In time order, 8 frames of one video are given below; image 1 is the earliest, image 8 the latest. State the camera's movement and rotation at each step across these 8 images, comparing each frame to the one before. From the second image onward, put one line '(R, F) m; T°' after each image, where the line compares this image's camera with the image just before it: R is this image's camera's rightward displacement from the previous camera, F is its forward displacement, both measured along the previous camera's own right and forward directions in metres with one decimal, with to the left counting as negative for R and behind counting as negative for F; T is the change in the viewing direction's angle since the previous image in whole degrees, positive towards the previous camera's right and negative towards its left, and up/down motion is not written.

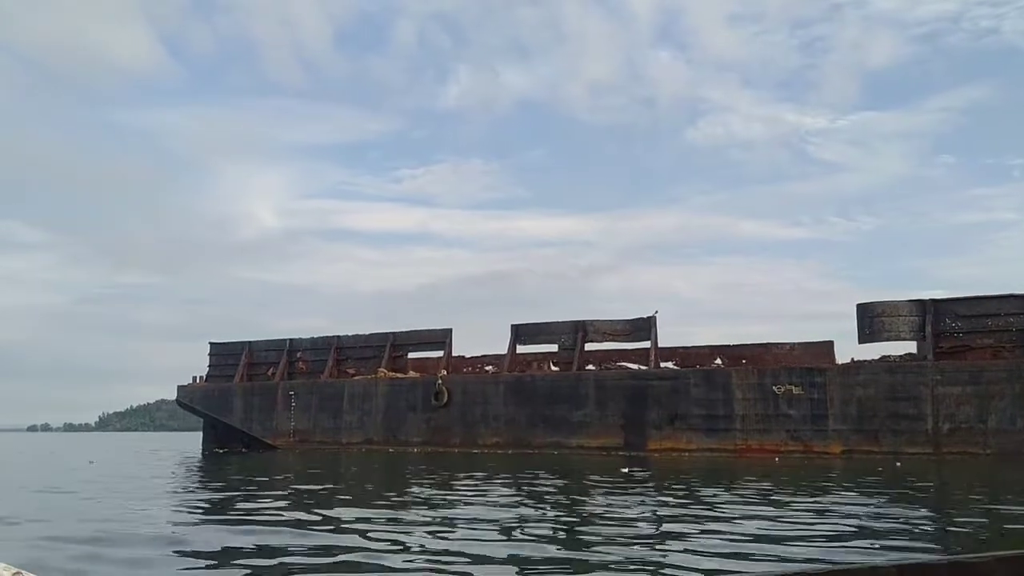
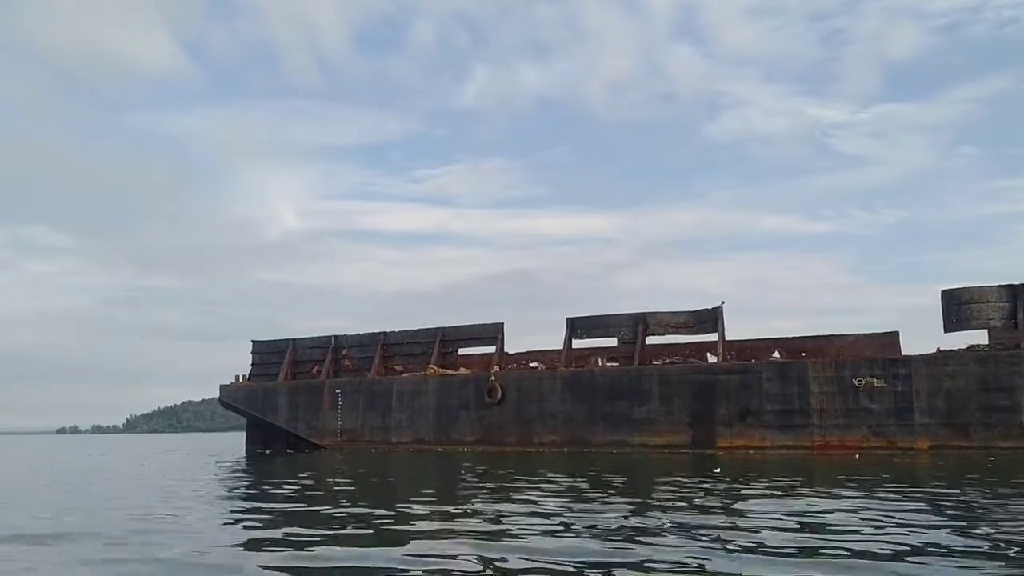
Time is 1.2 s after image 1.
(-0.8, +0.7) m; -1°
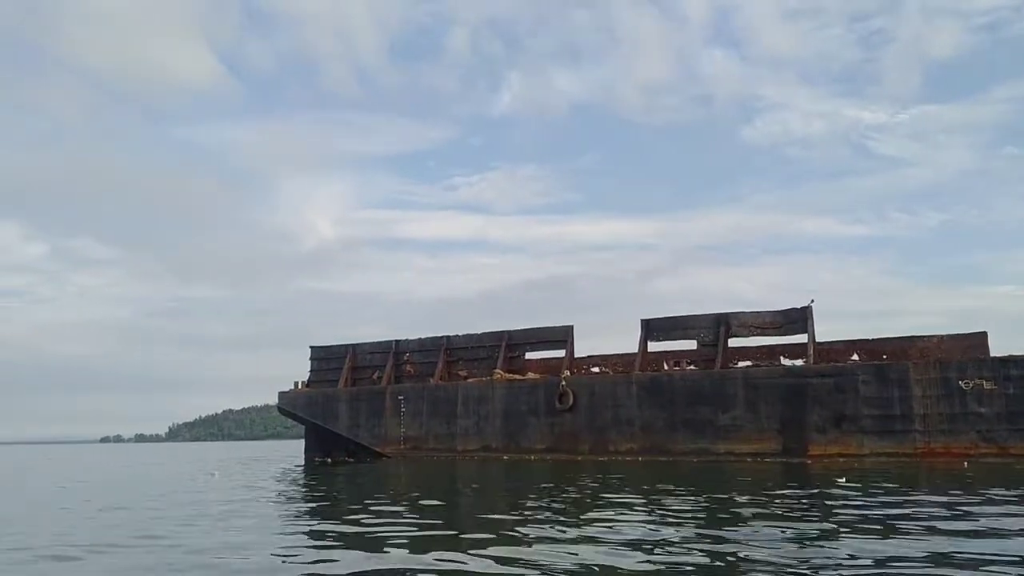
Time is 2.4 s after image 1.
(-0.8, +0.7) m; -2°
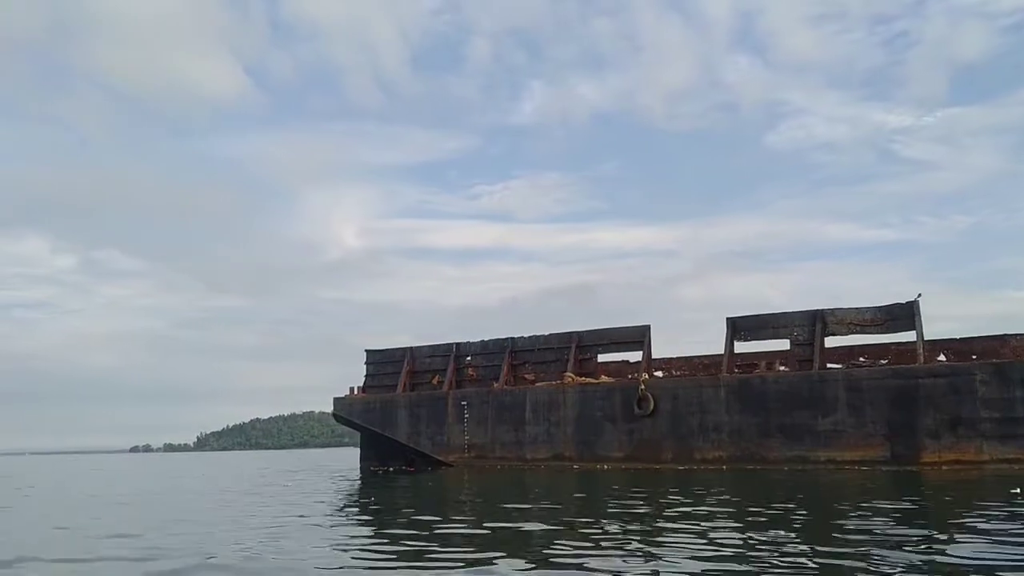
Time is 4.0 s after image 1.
(-1.0, +1.0) m; -2°
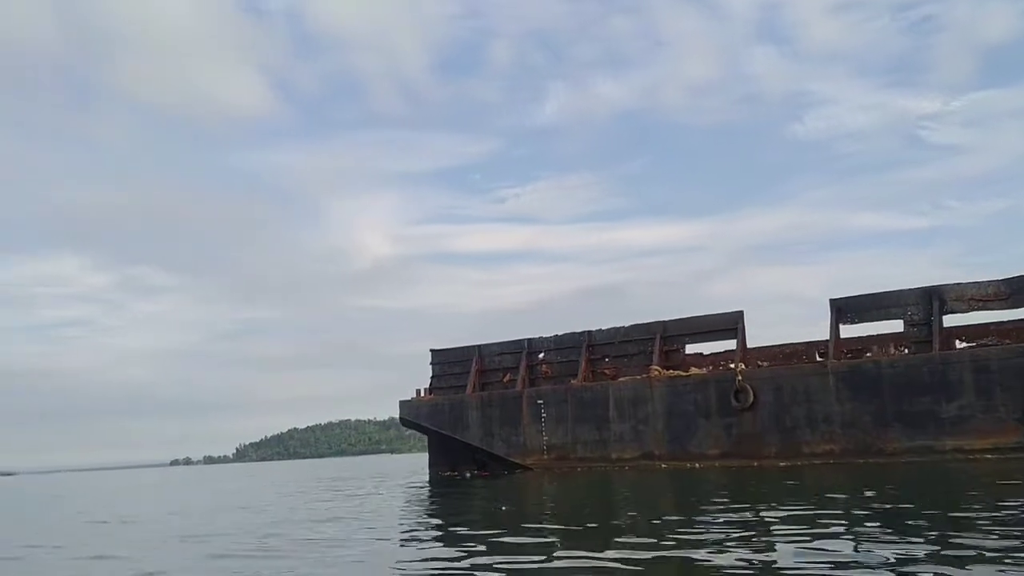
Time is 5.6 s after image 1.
(-1.0, +1.0) m; -2°
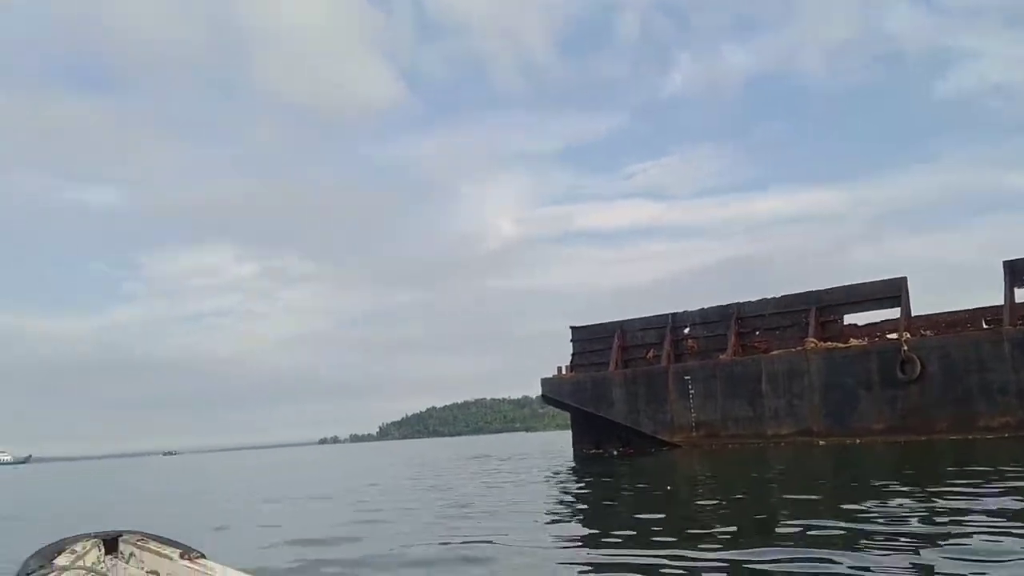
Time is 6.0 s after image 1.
(-0.2, +0.1) m; -9°
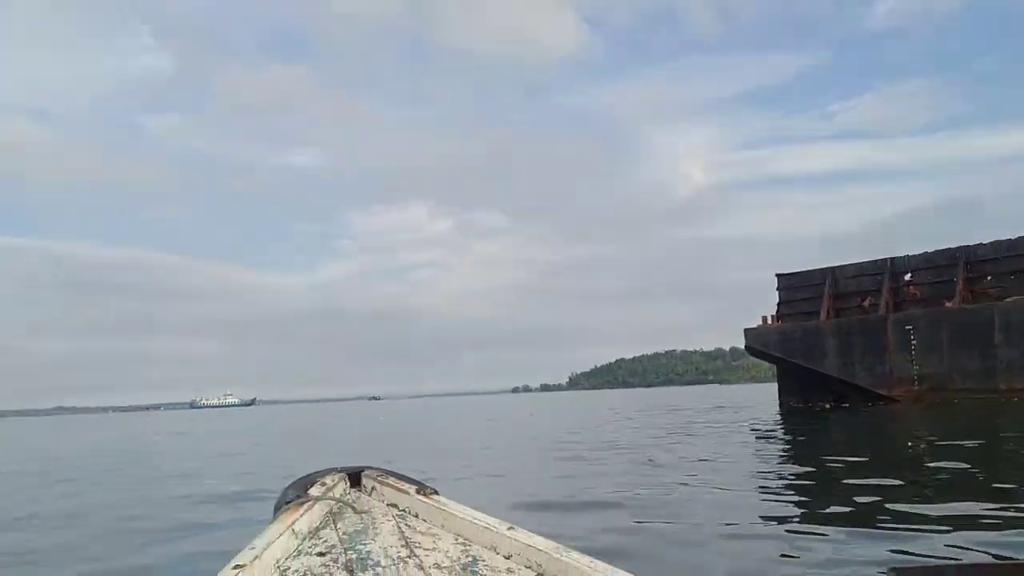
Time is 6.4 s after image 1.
(-0.3, +0.1) m; -13°
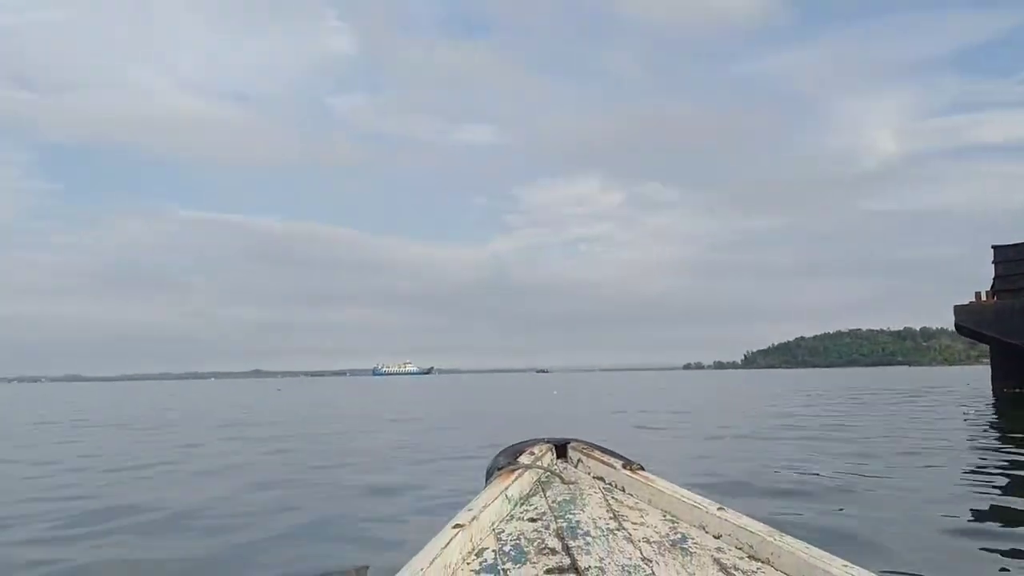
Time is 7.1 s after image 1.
(-0.3, -0.1) m; -12°
